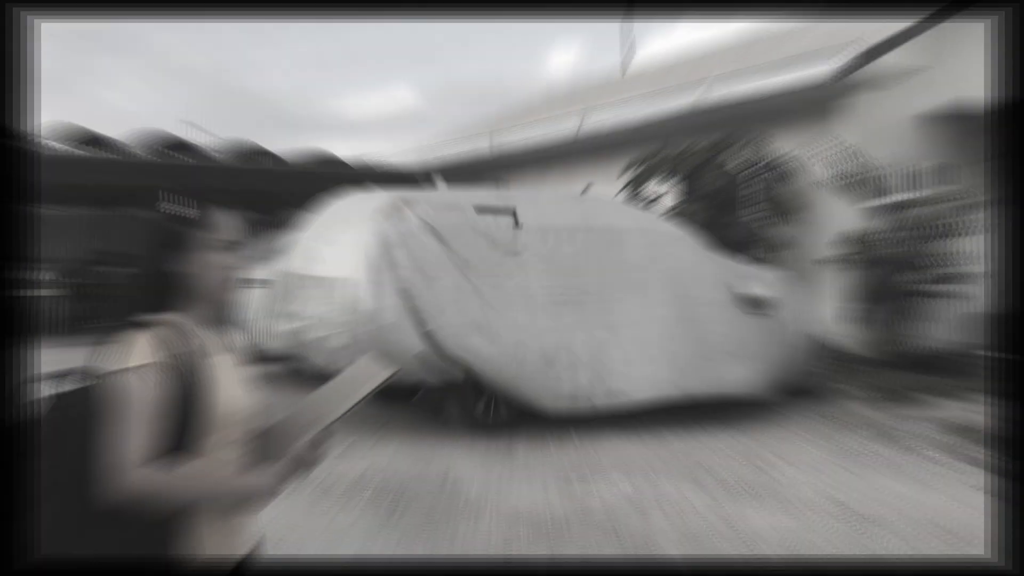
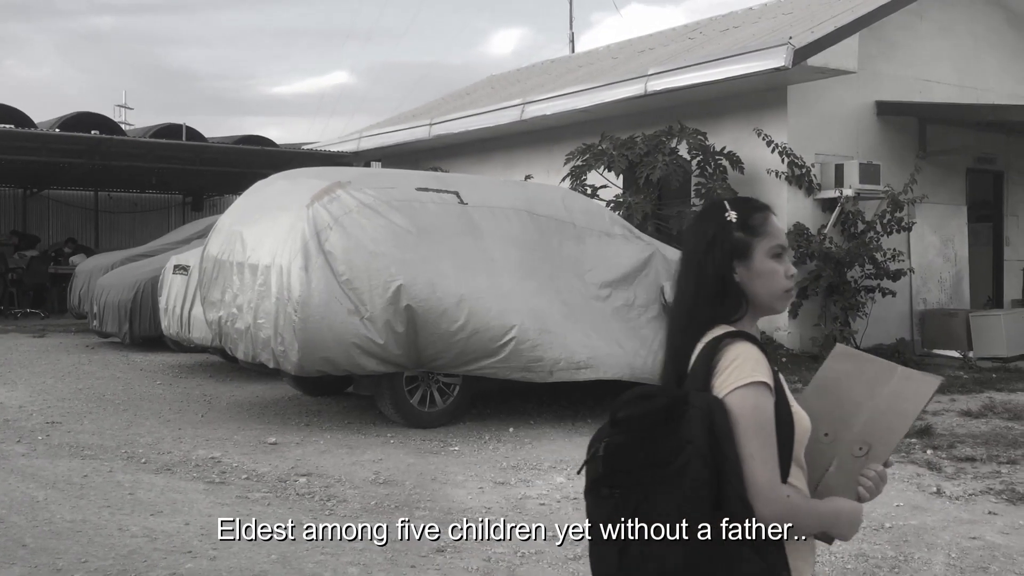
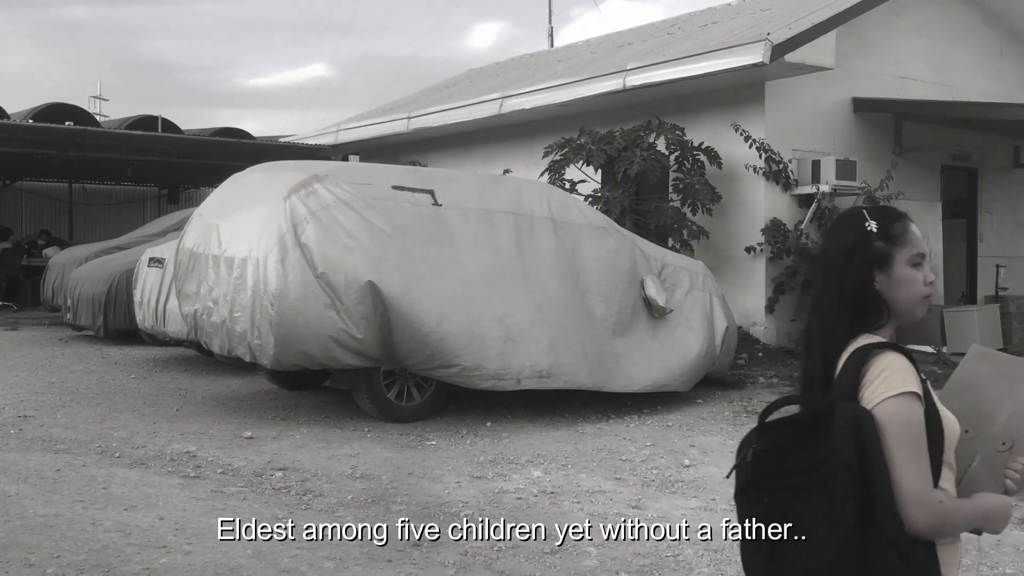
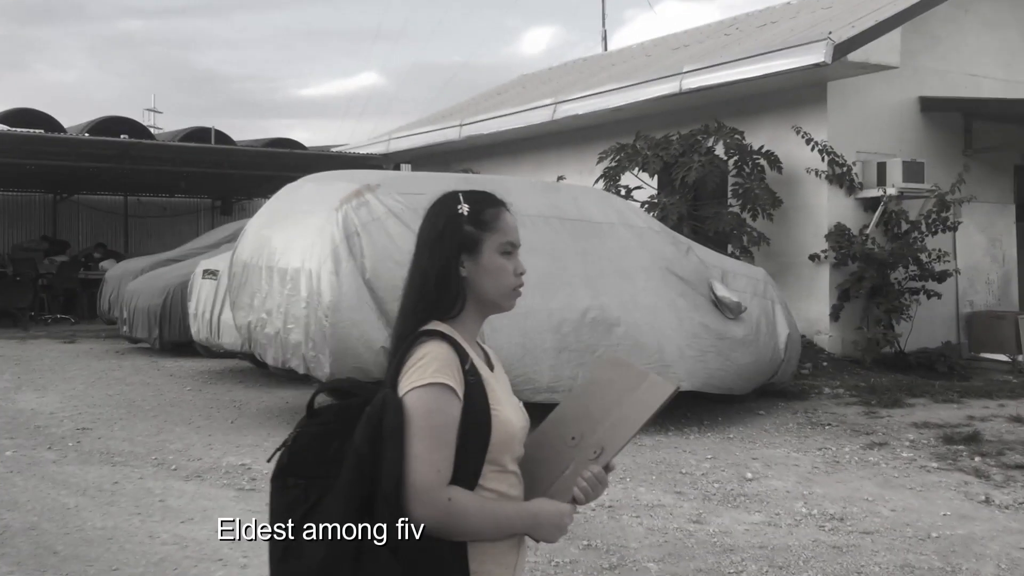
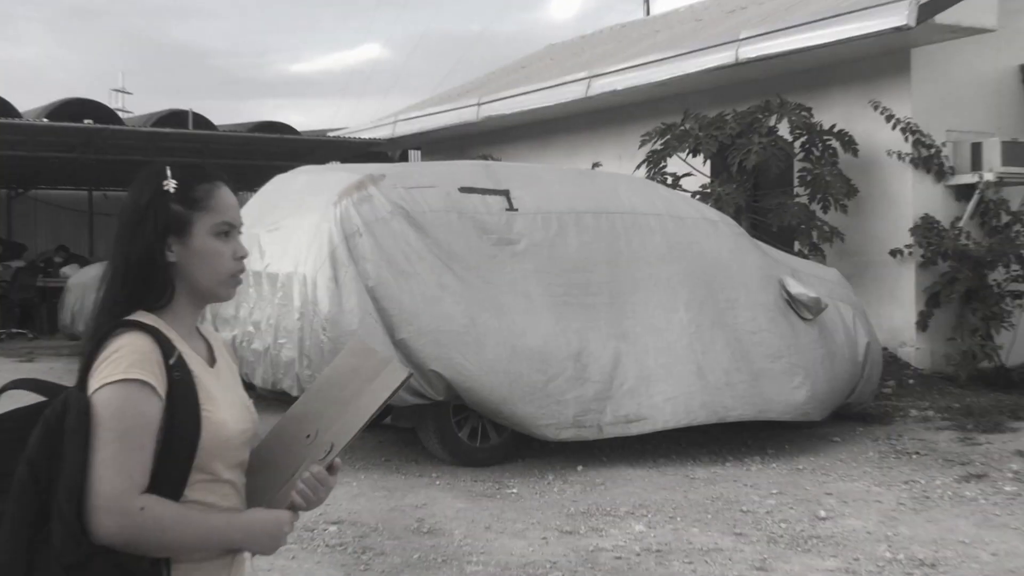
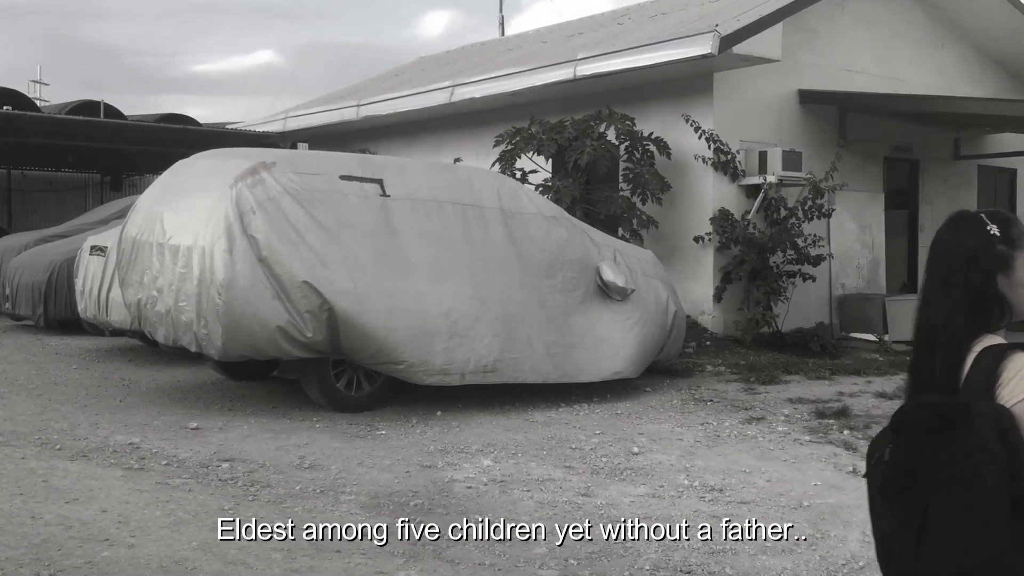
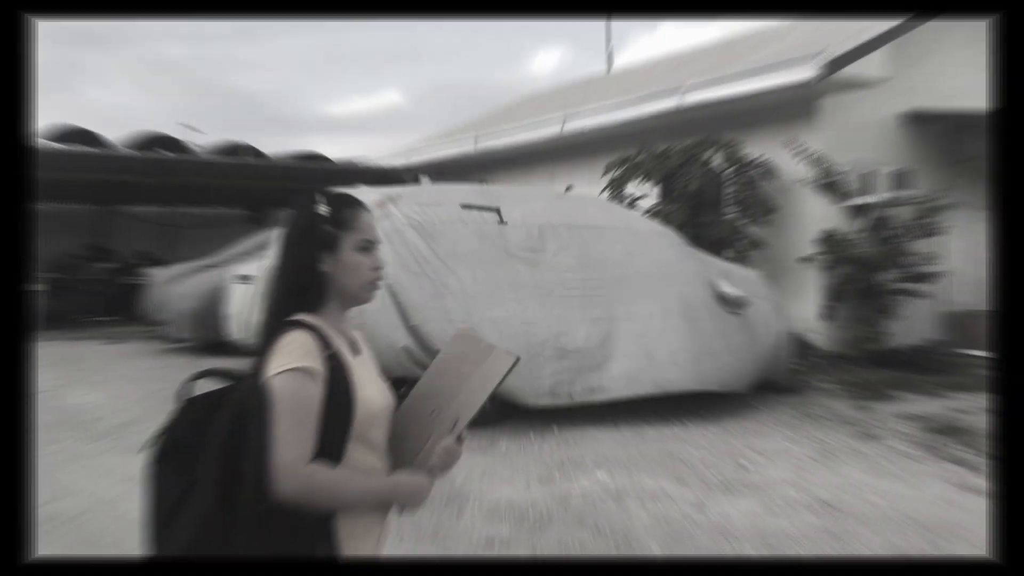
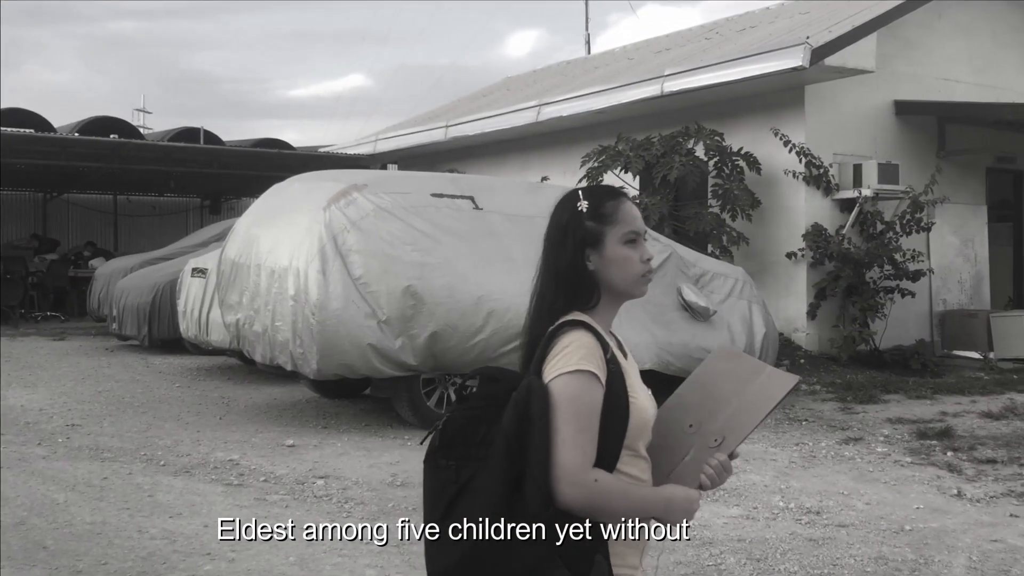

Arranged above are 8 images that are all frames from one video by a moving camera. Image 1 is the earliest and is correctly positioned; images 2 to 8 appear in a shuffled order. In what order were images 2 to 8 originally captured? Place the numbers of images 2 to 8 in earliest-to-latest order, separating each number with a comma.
5, 7, 4, 8, 2, 3, 6
